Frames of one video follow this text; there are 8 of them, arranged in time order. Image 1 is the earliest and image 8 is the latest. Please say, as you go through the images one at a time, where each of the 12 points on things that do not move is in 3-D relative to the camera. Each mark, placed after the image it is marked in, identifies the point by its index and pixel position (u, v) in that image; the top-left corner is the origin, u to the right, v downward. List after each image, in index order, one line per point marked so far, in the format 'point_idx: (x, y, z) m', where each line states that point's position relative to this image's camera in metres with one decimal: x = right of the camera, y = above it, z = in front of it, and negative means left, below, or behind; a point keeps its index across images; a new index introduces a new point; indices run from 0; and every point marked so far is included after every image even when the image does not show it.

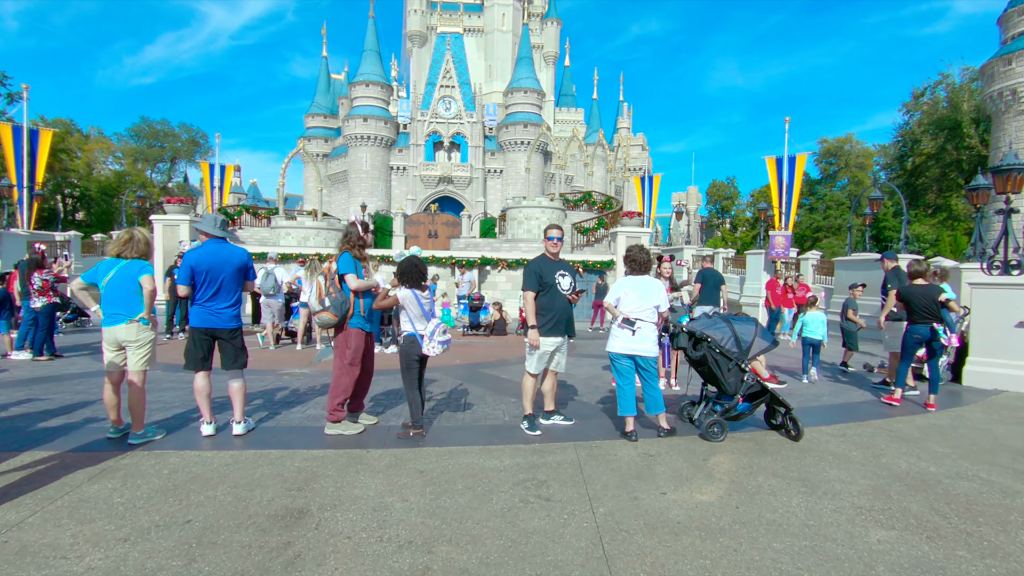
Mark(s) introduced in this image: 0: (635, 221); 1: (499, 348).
0: (+4.3, +2.4, +19.6) m
1: (-0.2, -1.2, +10.8) m
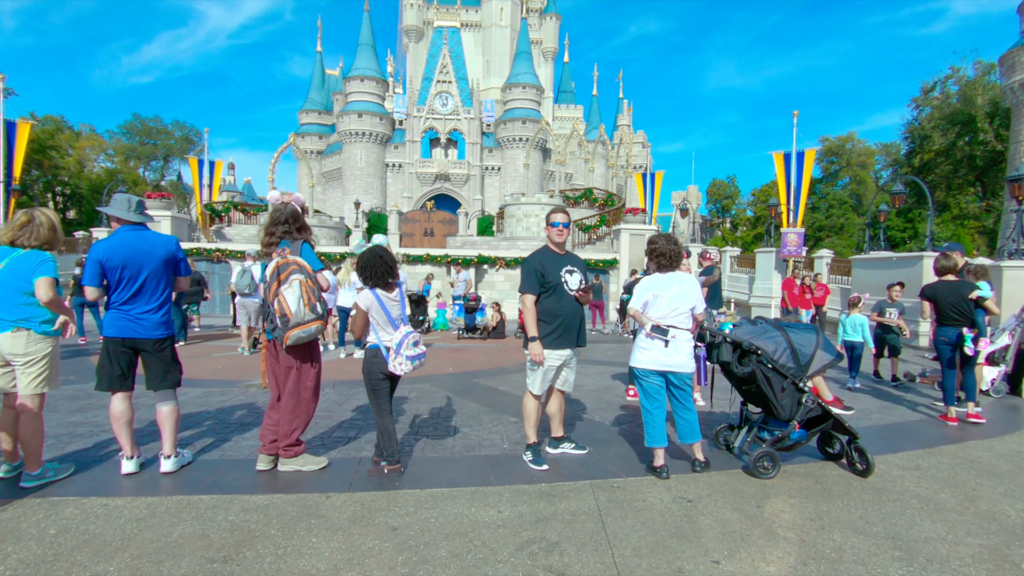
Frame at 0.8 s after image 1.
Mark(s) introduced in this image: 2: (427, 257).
0: (+4.3, +2.4, +18.7) m
1: (-0.3, -1.2, +9.9) m
2: (-2.8, +1.0, +18.2) m
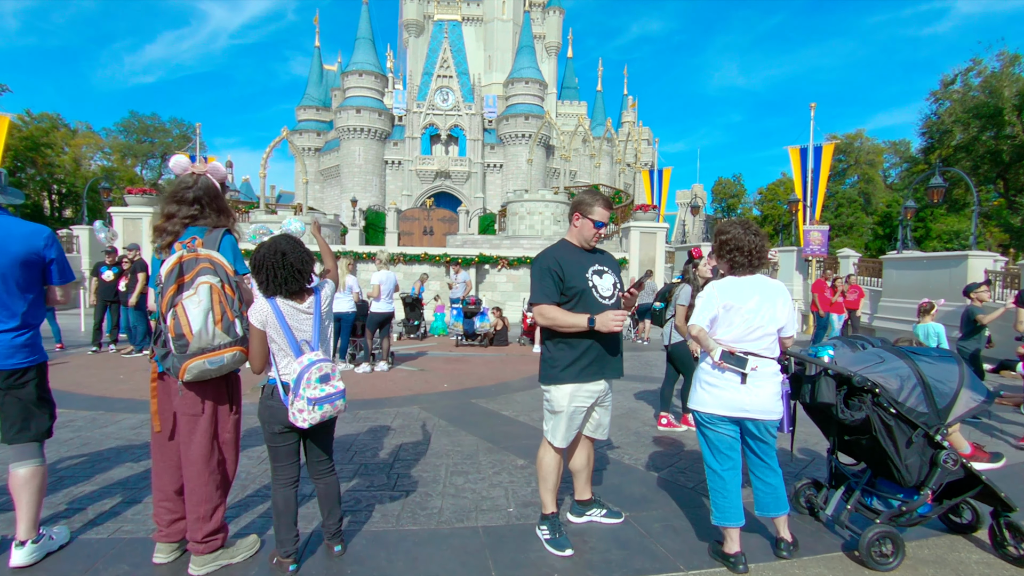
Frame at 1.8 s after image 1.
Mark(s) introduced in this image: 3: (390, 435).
0: (+4.4, +2.3, +17.6) m
1: (-0.2, -1.2, +8.8) m
2: (-2.7, +1.0, +17.1) m
3: (-1.0, -1.3, +4.7) m
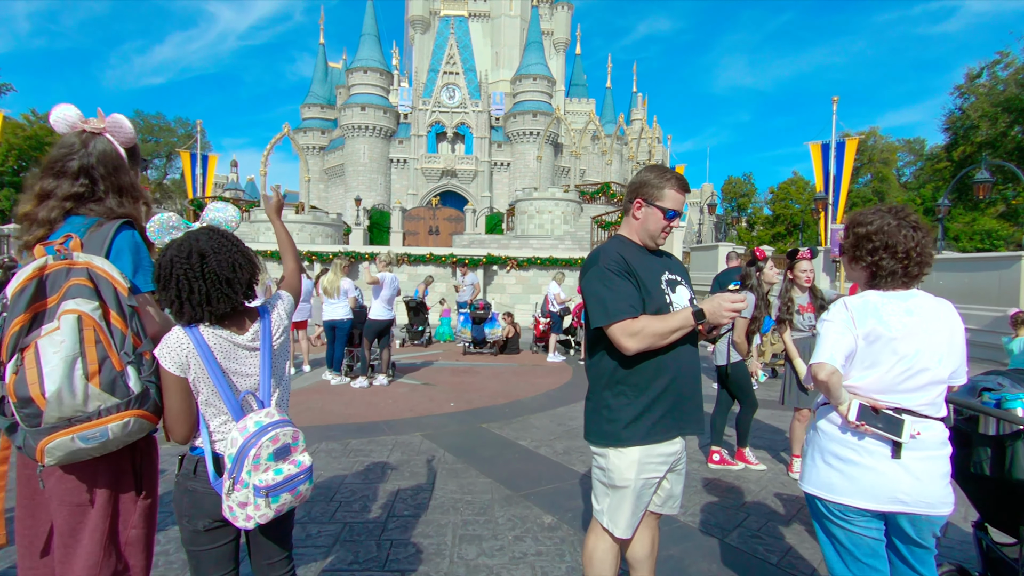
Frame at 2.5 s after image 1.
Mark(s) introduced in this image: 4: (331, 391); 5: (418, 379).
0: (+4.7, +2.3, +16.7) m
1: (0.0, -1.3, +7.9) m
2: (-2.4, +0.9, +16.3) m
3: (-0.9, -1.3, +3.8) m
4: (-2.2, -1.3, +6.8) m
5: (-1.3, -1.3, +7.7) m
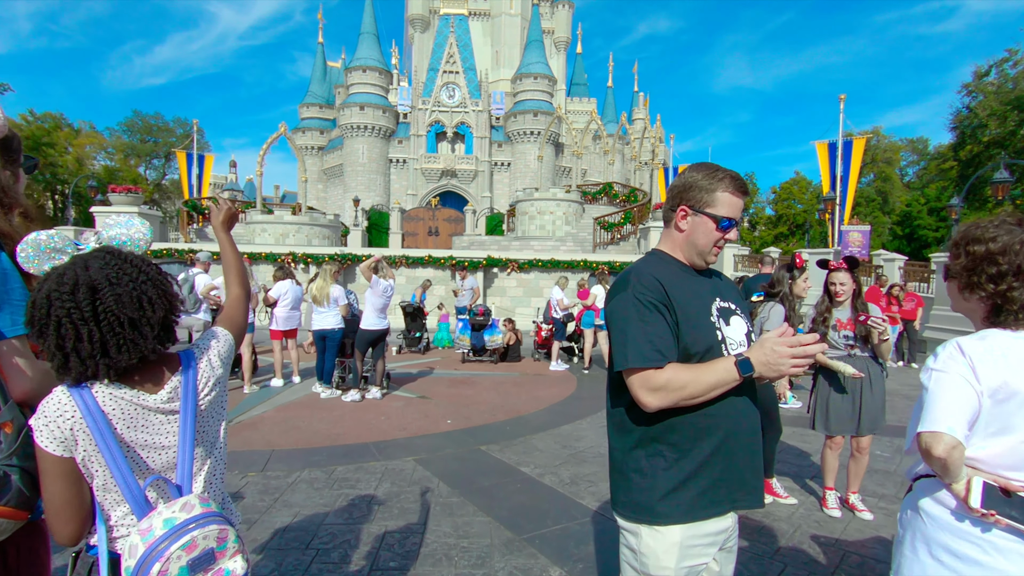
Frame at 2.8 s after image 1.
0: (+4.7, +2.2, +16.3) m
1: (0.0, -1.4, +7.5) m
2: (-2.4, +0.8, +15.9) m
3: (-0.9, -1.4, +3.4) m
4: (-2.2, -1.4, +6.4) m
5: (-1.3, -1.4, +7.3) m
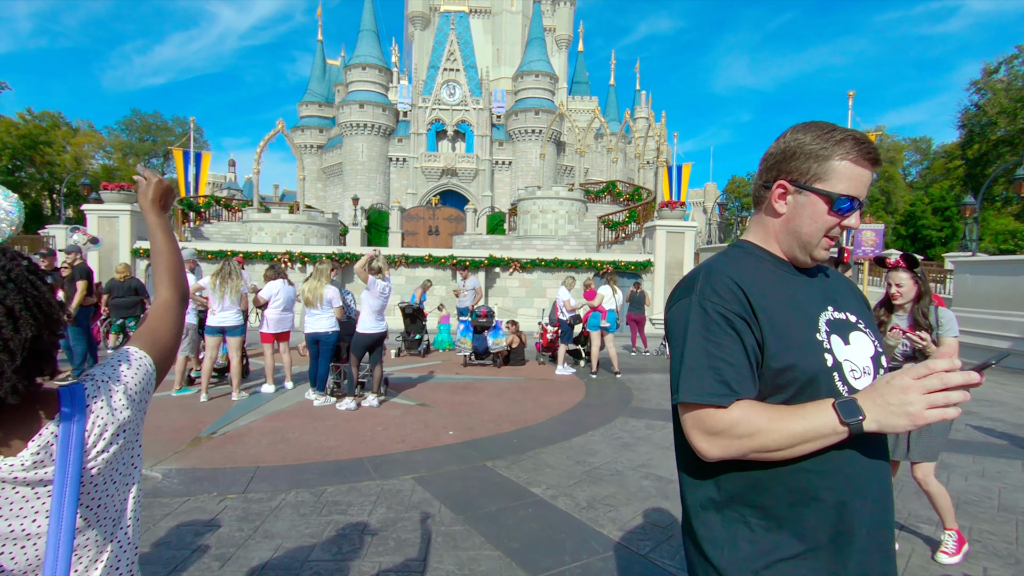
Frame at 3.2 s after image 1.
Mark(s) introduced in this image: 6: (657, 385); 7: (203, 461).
0: (+4.8, +2.2, +15.8) m
1: (+0.1, -1.4, +7.1) m
2: (-2.4, +0.8, +15.5) m
3: (-0.8, -1.4, +3.0) m
4: (-2.2, -1.4, +6.0) m
5: (-1.2, -1.4, +6.8) m
6: (+2.1, -1.4, +8.1) m
7: (-2.5, -1.4, +4.4) m
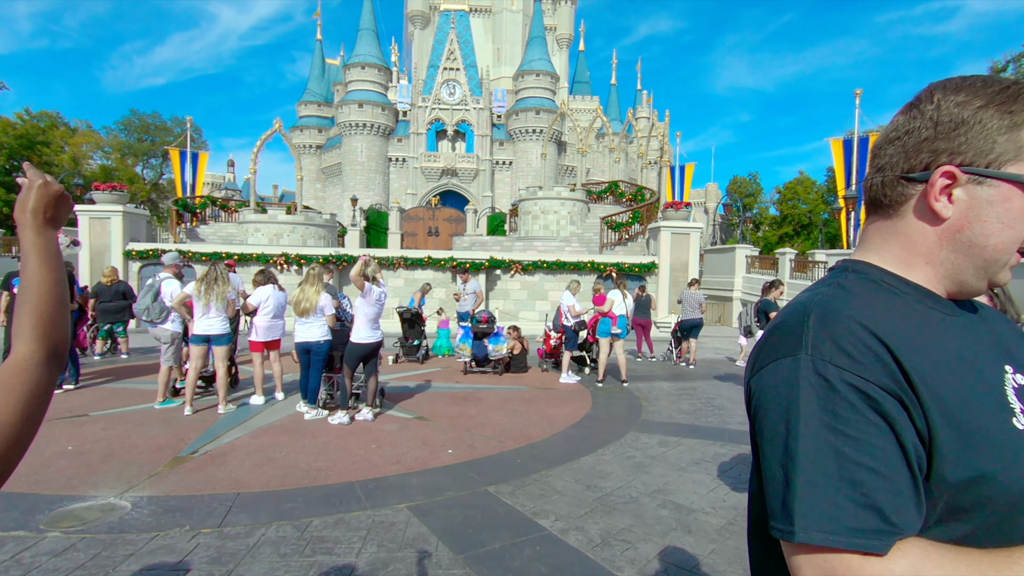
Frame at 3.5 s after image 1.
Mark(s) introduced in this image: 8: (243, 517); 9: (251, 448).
0: (+4.8, +2.1, +15.5) m
1: (+0.1, -1.5, +6.7) m
2: (-2.3, +0.8, +15.1) m
3: (-0.8, -1.5, +2.6) m
4: (-2.1, -1.4, +5.6) m
5: (-1.2, -1.4, +6.5) m
6: (+2.2, -1.5, +7.7) m
7: (-2.4, -1.4, +4.0) m
8: (-1.7, -1.5, +3.5) m
9: (-2.3, -1.4, +4.9) m
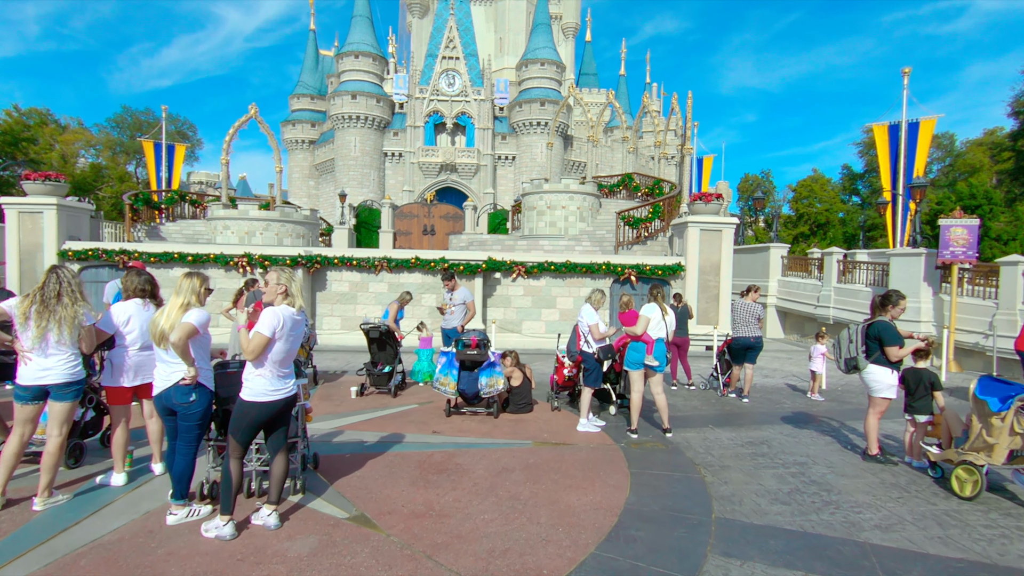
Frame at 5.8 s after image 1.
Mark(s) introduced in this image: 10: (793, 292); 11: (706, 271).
0: (+4.8, +1.9, +13.1) m
1: (+0.1, -1.6, +4.3) m
2: (-2.3, +0.6, +12.7) m
3: (-0.8, -1.6, +0.2) m
4: (-2.2, -1.6, +3.3) m
5: (-1.2, -1.6, +4.1) m
6: (+2.2, -1.6, +5.3) m
7: (-2.5, -1.6, +1.7) m
8: (-1.8, -1.6, +1.2) m
9: (-2.4, -1.6, +2.6) m
10: (+8.4, -0.1, +16.4) m
11: (+4.6, +0.4, +12.9) m
